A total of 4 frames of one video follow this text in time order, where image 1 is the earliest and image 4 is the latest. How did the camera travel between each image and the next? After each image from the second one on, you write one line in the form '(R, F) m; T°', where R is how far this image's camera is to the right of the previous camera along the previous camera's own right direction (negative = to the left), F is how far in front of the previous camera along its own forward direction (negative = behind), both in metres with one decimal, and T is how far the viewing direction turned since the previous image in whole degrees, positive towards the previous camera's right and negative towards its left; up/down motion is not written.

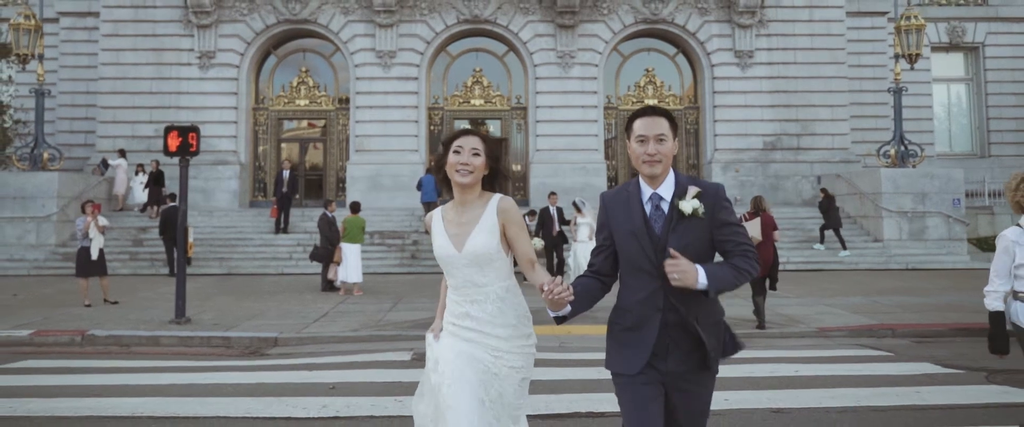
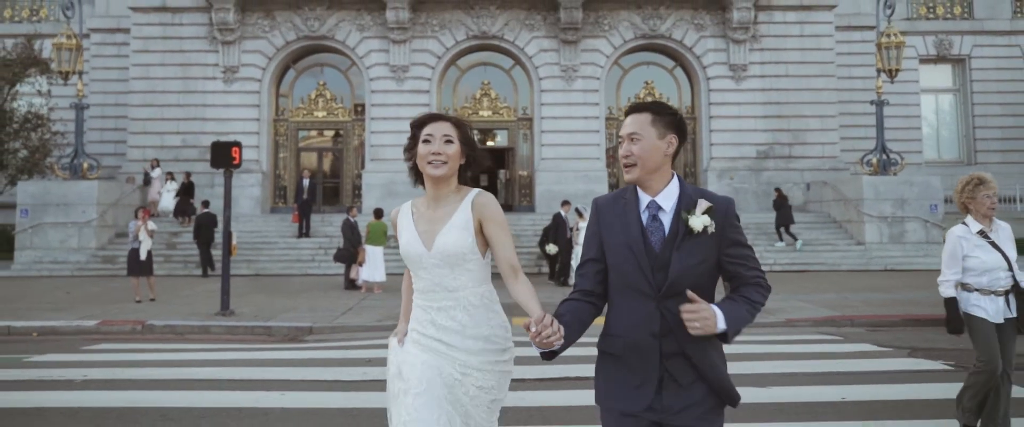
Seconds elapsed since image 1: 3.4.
(+0.1, -1.5) m; -1°
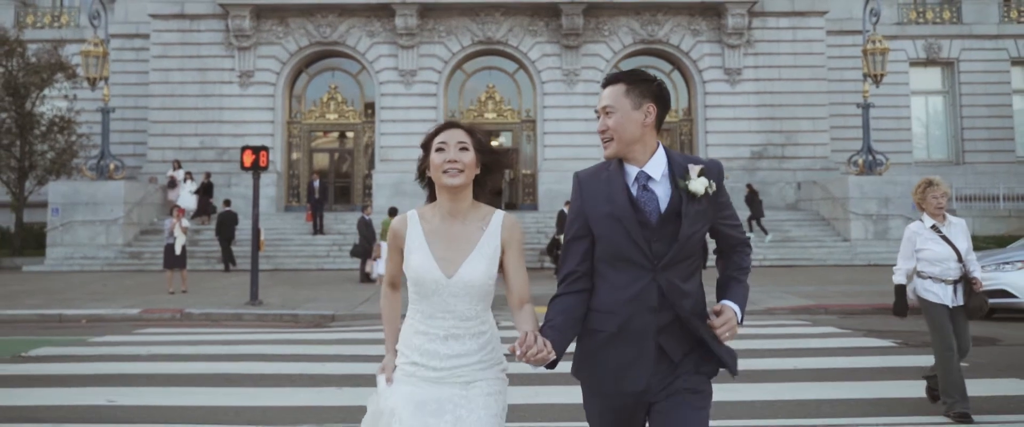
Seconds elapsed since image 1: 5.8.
(0.0, -1.2) m; 0°
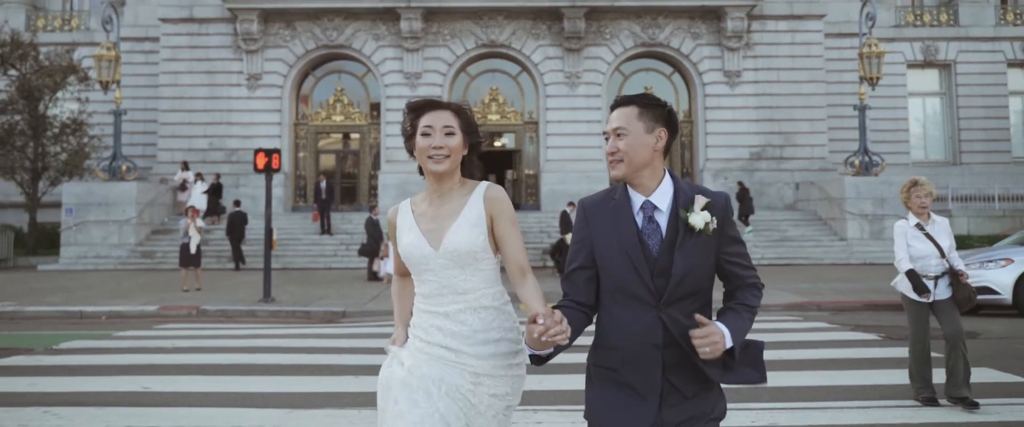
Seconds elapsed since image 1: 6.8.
(0.0, -0.5) m; 0°
